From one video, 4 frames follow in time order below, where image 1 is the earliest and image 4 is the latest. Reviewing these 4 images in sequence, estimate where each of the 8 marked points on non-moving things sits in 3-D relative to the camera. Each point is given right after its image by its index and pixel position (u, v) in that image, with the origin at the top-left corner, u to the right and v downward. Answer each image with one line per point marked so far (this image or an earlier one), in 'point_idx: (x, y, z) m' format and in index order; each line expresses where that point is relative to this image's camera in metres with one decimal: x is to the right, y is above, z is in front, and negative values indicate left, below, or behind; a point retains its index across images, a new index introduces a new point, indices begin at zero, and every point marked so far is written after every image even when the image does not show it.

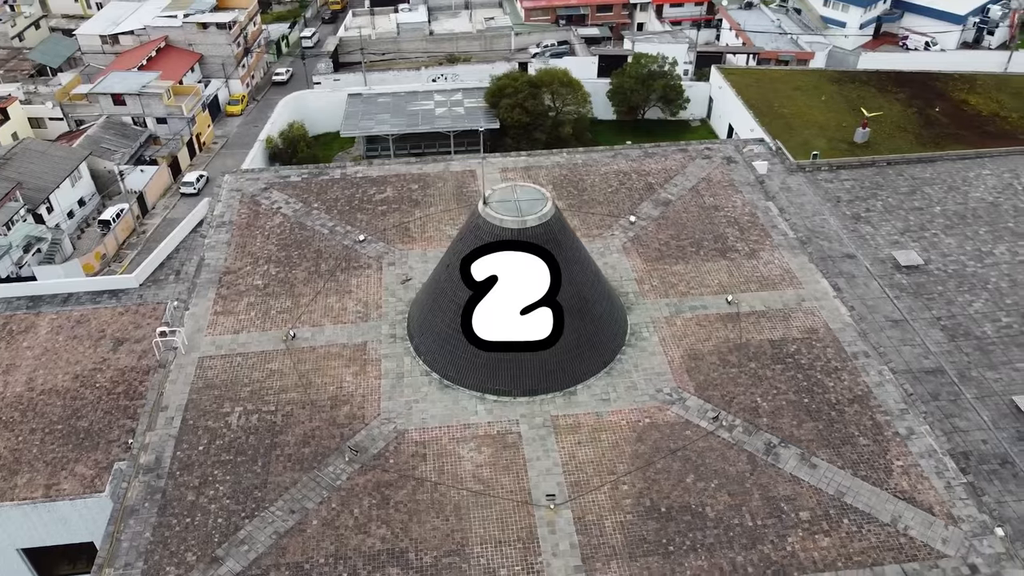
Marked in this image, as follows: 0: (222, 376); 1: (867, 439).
0: (-5.9, -1.8, +16.6) m
1: (+6.6, -2.8, +15.3) m
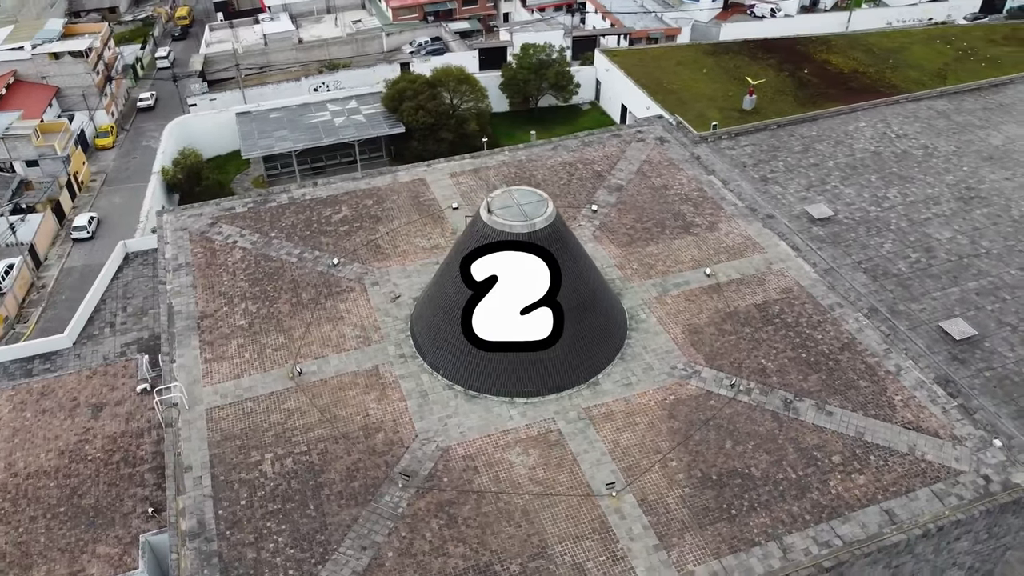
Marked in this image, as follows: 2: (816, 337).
0: (-5.3, -2.7, +15.9) m
1: (+7.3, -1.9, +16.8) m
2: (+6.6, -1.1, +17.8) m
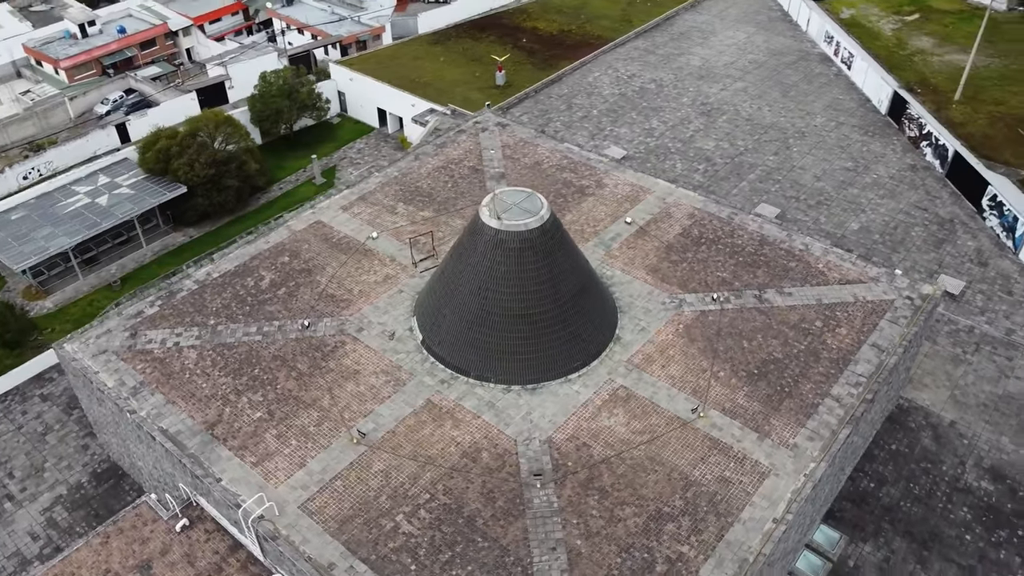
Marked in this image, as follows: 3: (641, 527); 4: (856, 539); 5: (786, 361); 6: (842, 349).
0: (-3.1, -4.0, +15.2) m
1: (+7.1, +0.7, +20.9) m
2: (+5.9, +1.2, +21.5) m
3: (+2.3, -4.3, +14.8) m
4: (+8.0, -5.9, +19.1) m
5: (+6.0, -1.6, +18.1) m
6: (+7.4, -1.4, +18.3) m
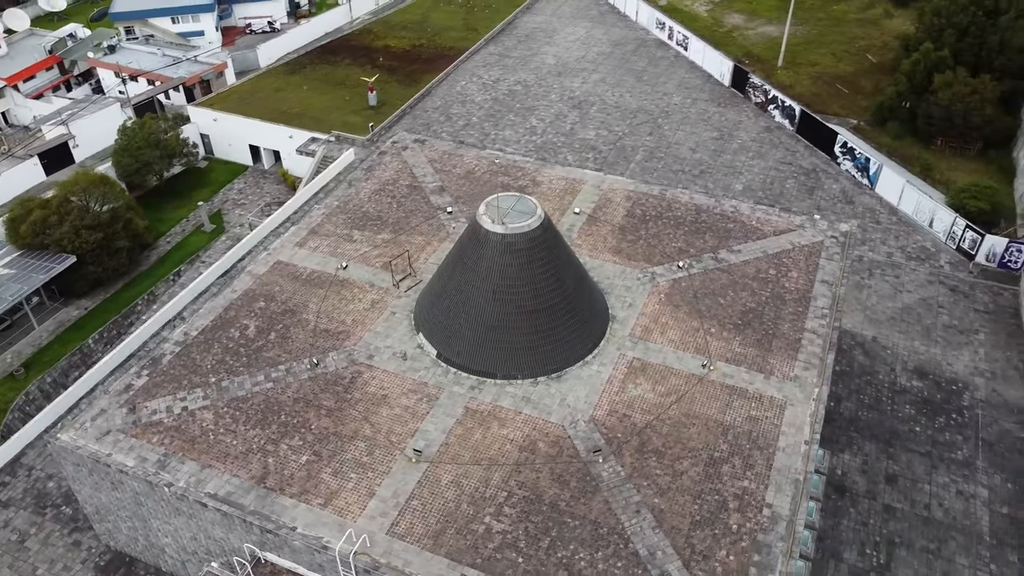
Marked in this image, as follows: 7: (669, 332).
0: (-1.5, -4.4, +15.5) m
1: (+6.2, +1.8, +23.3) m
2: (+4.8, +2.1, +23.6) m
3: (+3.8, -3.7, +16.3) m
4: (+8.6, -4.4, +21.8) m
5: (+6.2, -0.5, +20.3) m
6: (+7.3, 0.0, +20.9) m
7: (+3.8, -1.0, +19.6) m
